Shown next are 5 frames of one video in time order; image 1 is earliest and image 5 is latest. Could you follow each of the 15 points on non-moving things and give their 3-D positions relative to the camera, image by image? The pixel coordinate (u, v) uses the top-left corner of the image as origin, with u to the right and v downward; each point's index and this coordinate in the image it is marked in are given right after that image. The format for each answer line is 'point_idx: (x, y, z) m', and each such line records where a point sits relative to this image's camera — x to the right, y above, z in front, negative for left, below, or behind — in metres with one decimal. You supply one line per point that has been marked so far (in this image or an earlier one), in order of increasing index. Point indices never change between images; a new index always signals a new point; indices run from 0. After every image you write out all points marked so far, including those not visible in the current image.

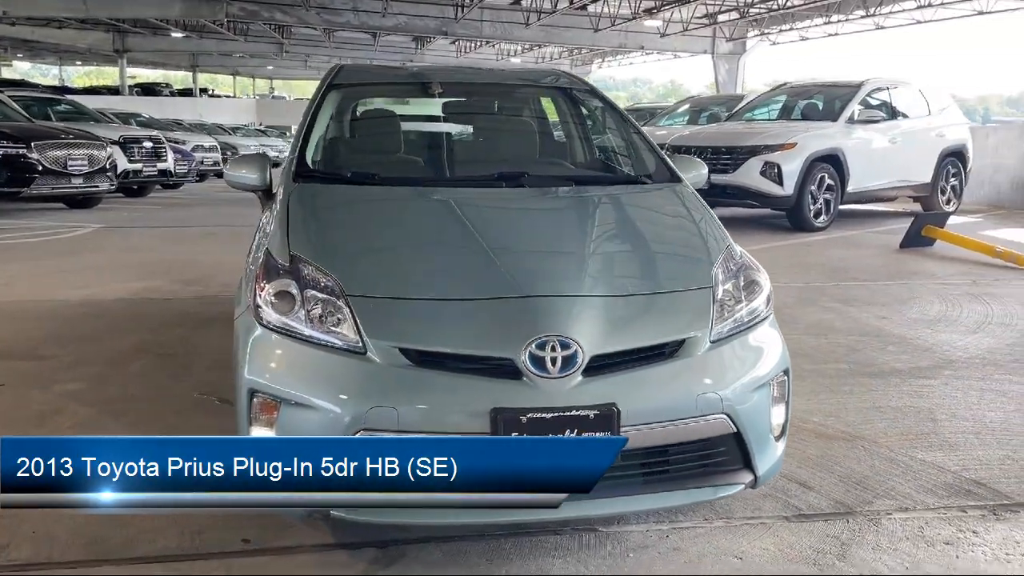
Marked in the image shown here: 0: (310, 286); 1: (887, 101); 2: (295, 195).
0: (-0.5, 0.0, +2.4) m
1: (+4.4, +2.2, +10.2) m
2: (-0.7, +0.3, +2.9) m
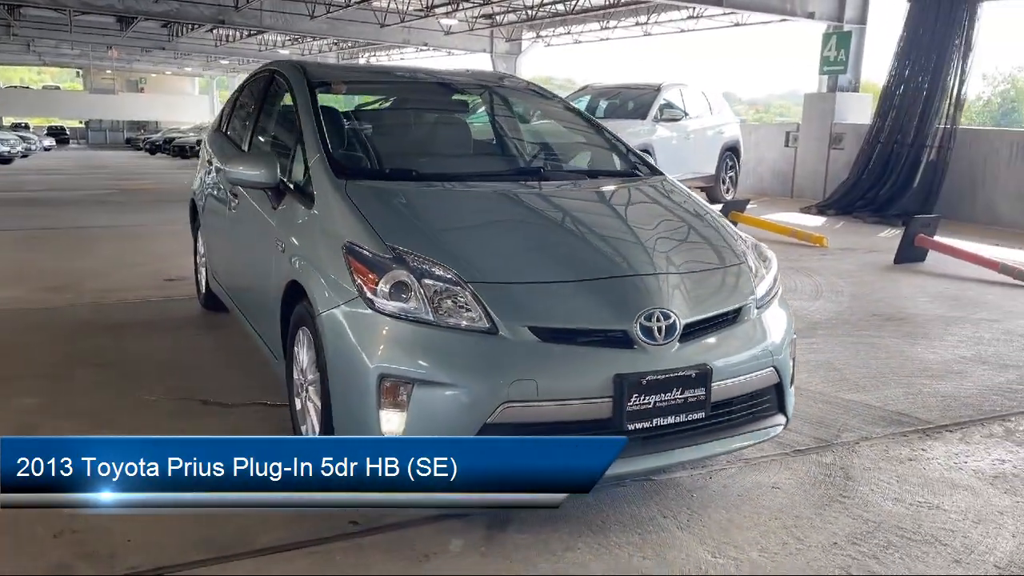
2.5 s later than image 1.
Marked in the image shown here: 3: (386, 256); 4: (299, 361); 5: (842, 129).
0: (-0.2, 0.0, +2.5) m
1: (+2.2, +2.5, +11.4) m
2: (-0.6, +0.3, +2.9) m
3: (-0.4, +0.1, +2.6) m
4: (-0.7, -0.3, +3.0) m
5: (+4.5, +2.2, +11.8) m
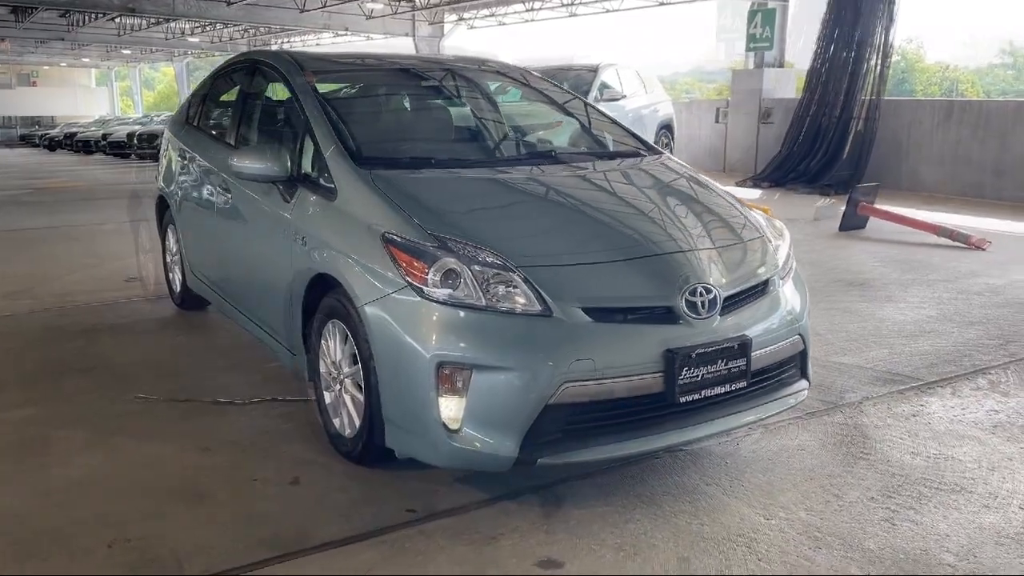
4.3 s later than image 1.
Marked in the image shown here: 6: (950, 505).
0: (-0.1, +0.1, +2.5) m
1: (+1.4, +2.8, +11.5) m
2: (-0.5, +0.4, +2.9) m
3: (-0.2, +0.1, +2.6) m
4: (-0.6, -0.2, +2.9) m
5: (+3.7, +2.6, +12.1) m
6: (+1.3, -0.6, +2.6) m
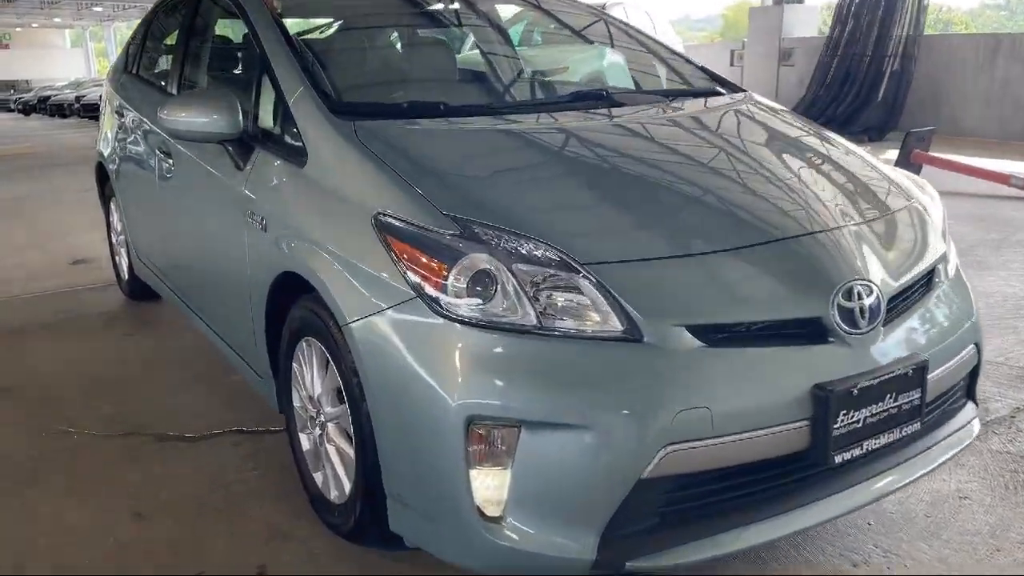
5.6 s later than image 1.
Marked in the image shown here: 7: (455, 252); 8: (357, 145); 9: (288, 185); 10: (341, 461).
0: (0.0, +0.1, +1.6) m
1: (+1.3, +3.3, +10.5) m
2: (-0.4, +0.4, +2.0) m
3: (-0.1, +0.1, +1.7) m
4: (-0.5, -0.2, +2.1) m
5: (+3.6, +3.2, +11.2) m
6: (+1.4, -0.6, +1.7) m
7: (-0.1, +0.1, +1.7) m
8: (-0.4, +0.3, +2.0) m
9: (-0.6, +0.3, +2.1) m
10: (-0.4, -0.4, +2.0) m
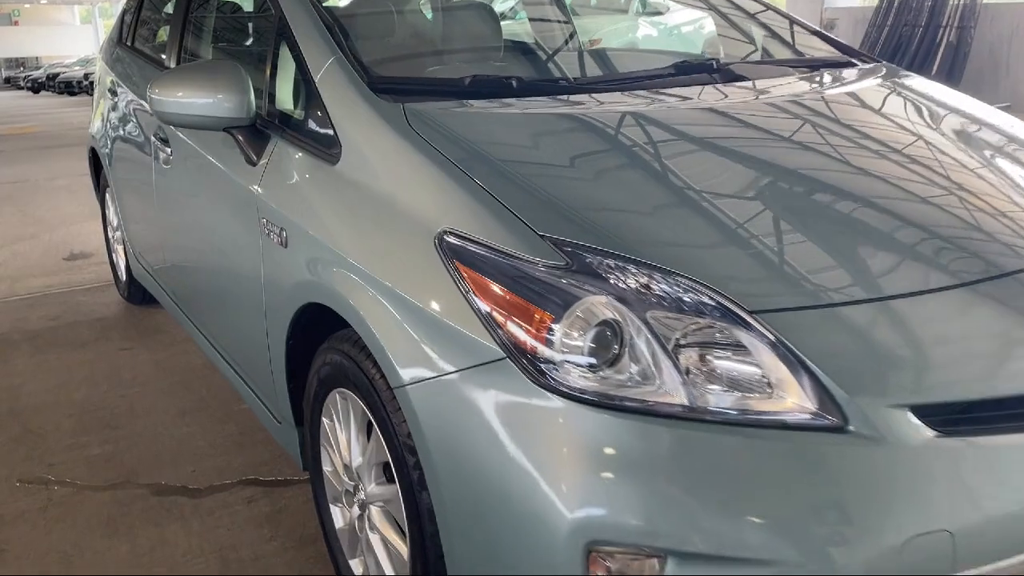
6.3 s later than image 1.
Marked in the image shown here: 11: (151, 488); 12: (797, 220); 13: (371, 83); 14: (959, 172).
0: (+0.2, 0.0, +1.1) m
1: (+1.6, +3.4, +9.9) m
2: (-0.2, +0.3, +1.5) m
3: (0.0, 0.0, +1.2) m
4: (-0.3, -0.3, +1.6) m
5: (+4.0, +3.4, +10.5) m
6: (+1.6, -0.7, +1.2) m
7: (+0.1, 0.0, +1.2) m
8: (-0.2, +0.3, +1.5) m
9: (-0.4, +0.2, +1.6) m
10: (-0.2, -0.5, +1.5) m
11: (-0.9, -0.5, +2.2) m
12: (+0.5, +0.1, +1.3) m
13: (-0.3, +0.4, +1.7) m
14: (+0.8, +0.2, +1.5) m
